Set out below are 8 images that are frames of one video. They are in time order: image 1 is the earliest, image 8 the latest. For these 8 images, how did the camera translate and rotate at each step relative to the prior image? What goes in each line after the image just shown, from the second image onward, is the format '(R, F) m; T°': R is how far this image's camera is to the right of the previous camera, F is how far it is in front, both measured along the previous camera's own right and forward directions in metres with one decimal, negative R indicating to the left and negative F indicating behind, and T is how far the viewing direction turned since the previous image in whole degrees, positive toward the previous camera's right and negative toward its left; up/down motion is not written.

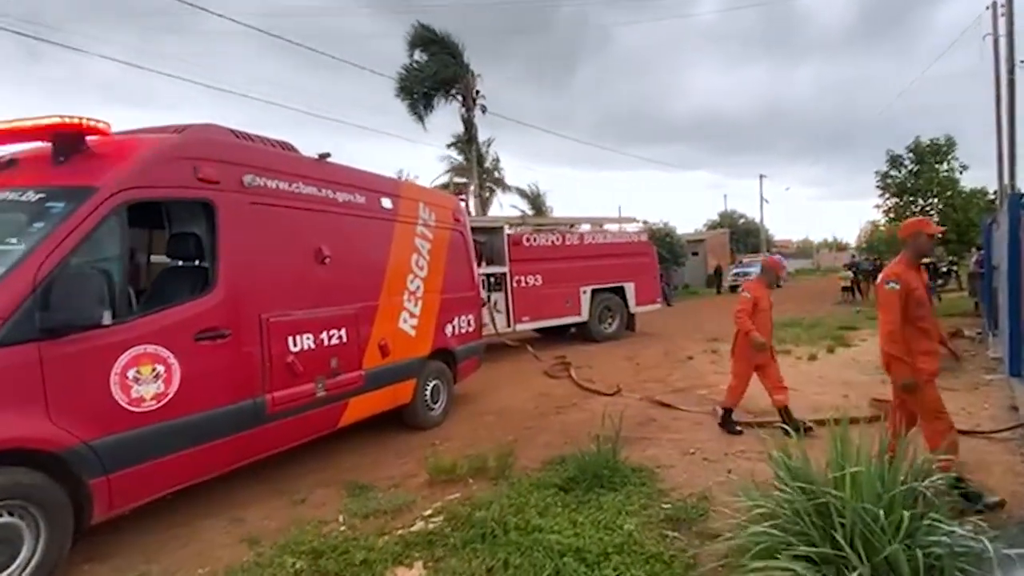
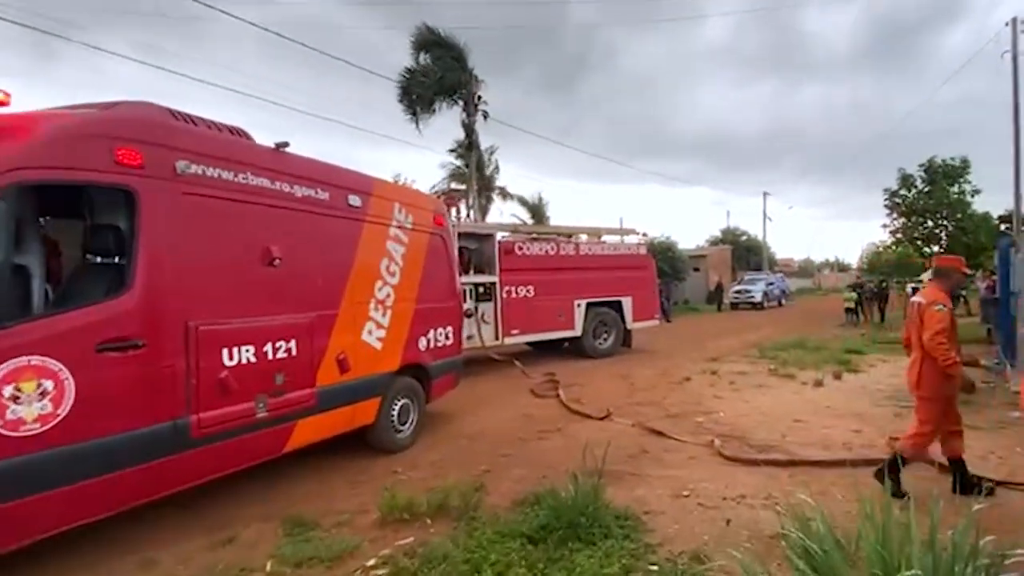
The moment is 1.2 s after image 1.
(+0.2, +0.7) m; 0°
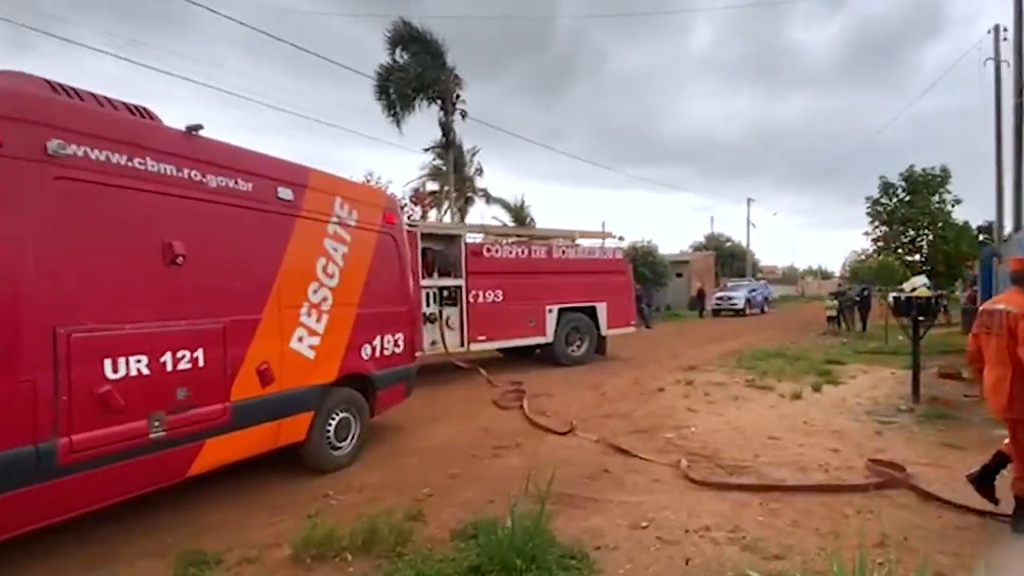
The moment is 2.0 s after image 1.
(+0.4, +0.6) m; +1°
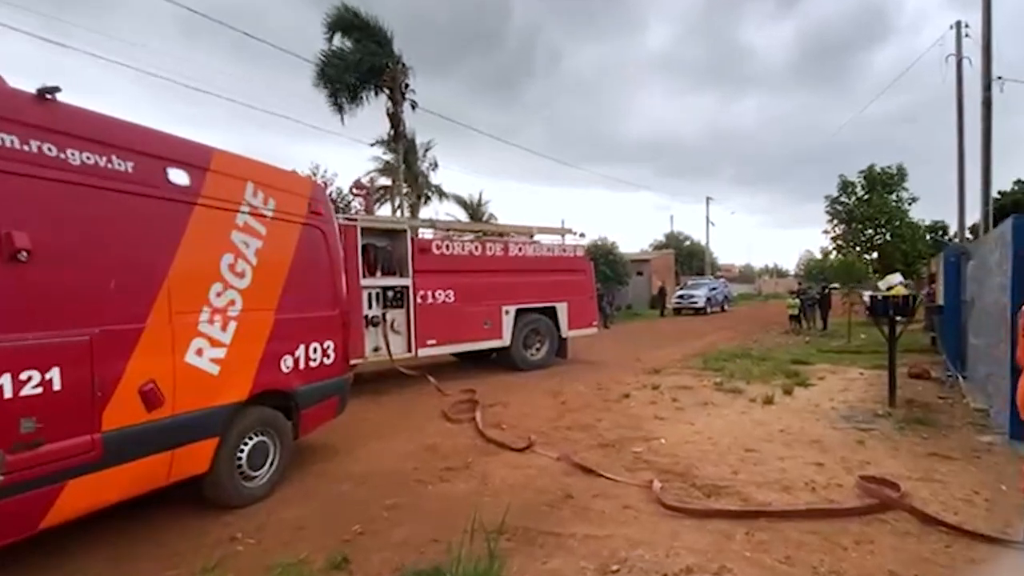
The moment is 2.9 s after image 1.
(+0.1, +0.8) m; +4°
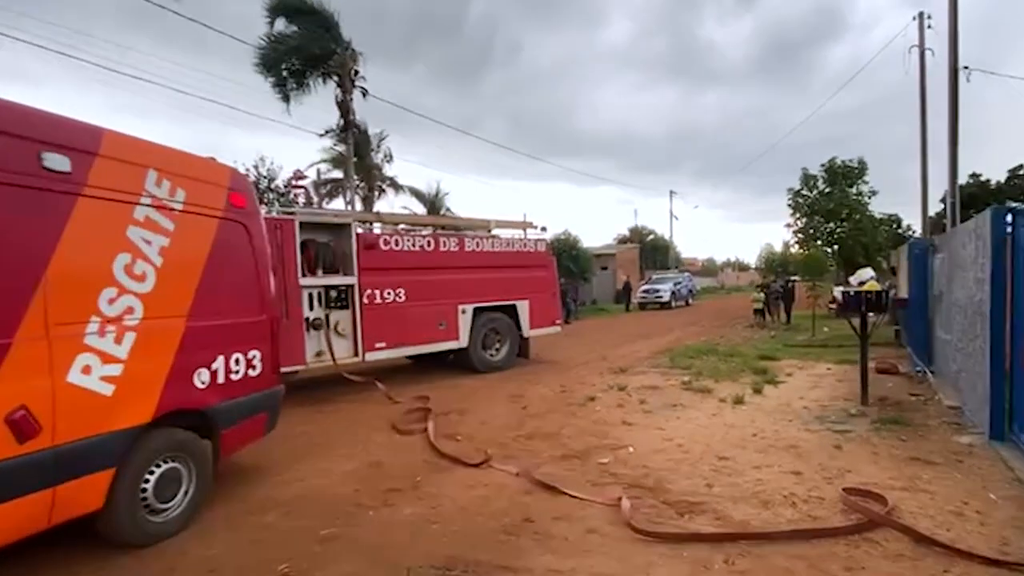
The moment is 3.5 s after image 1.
(+0.1, +0.6) m; +3°
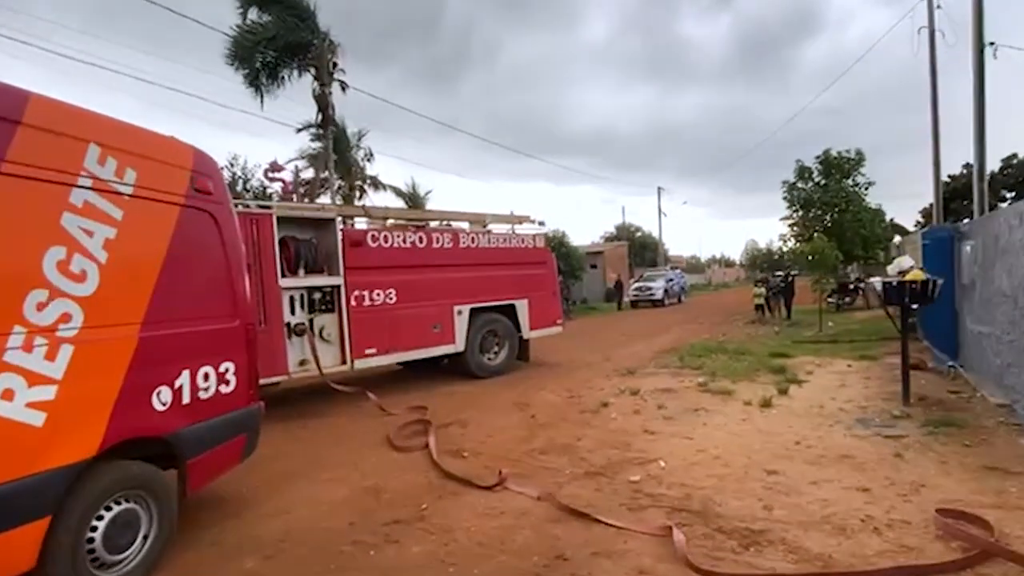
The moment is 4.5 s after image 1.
(-0.3, +0.8) m; +2°
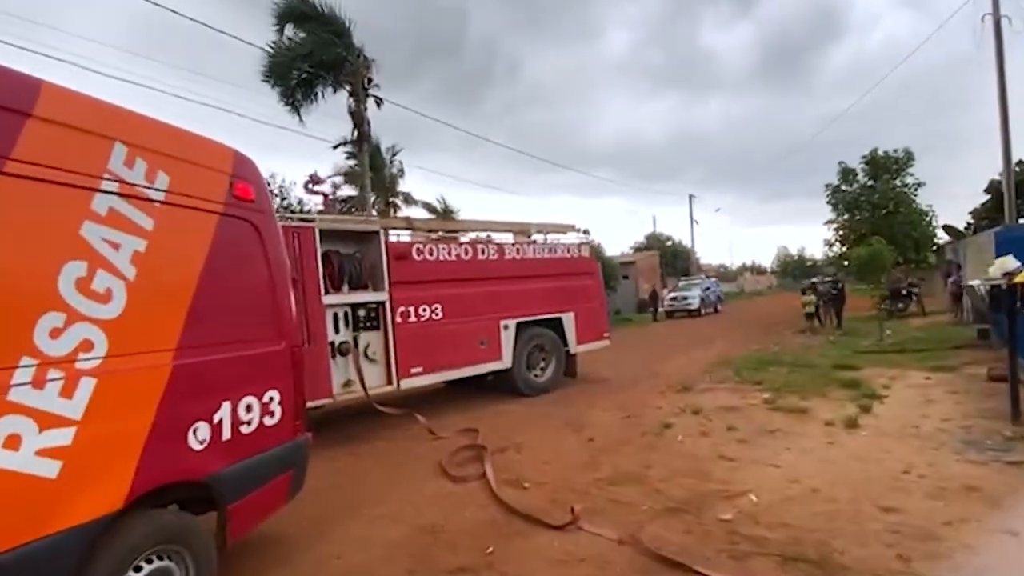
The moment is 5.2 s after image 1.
(-0.4, +0.6) m; -2°
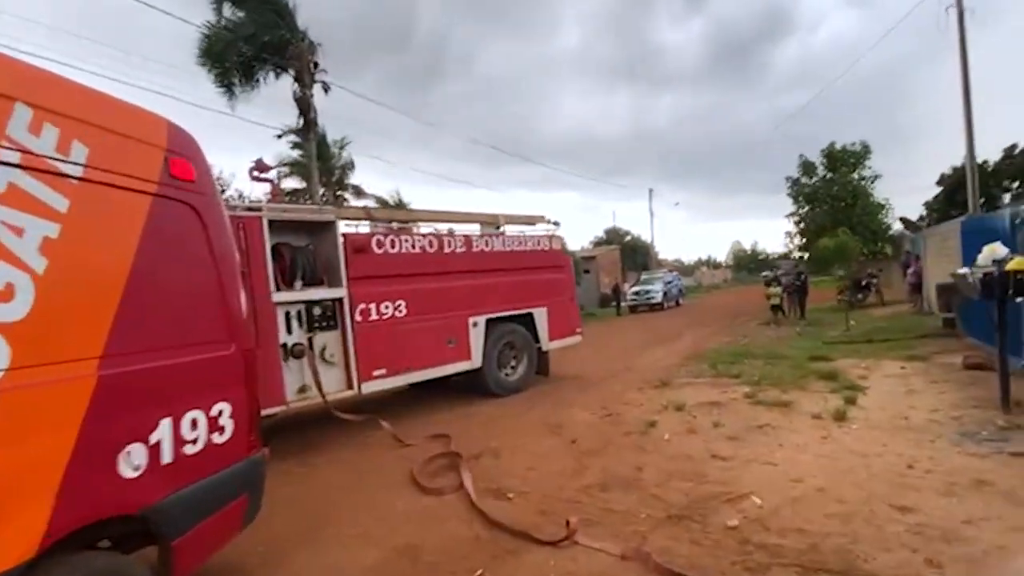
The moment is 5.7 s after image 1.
(-0.2, +0.5) m; +4°
